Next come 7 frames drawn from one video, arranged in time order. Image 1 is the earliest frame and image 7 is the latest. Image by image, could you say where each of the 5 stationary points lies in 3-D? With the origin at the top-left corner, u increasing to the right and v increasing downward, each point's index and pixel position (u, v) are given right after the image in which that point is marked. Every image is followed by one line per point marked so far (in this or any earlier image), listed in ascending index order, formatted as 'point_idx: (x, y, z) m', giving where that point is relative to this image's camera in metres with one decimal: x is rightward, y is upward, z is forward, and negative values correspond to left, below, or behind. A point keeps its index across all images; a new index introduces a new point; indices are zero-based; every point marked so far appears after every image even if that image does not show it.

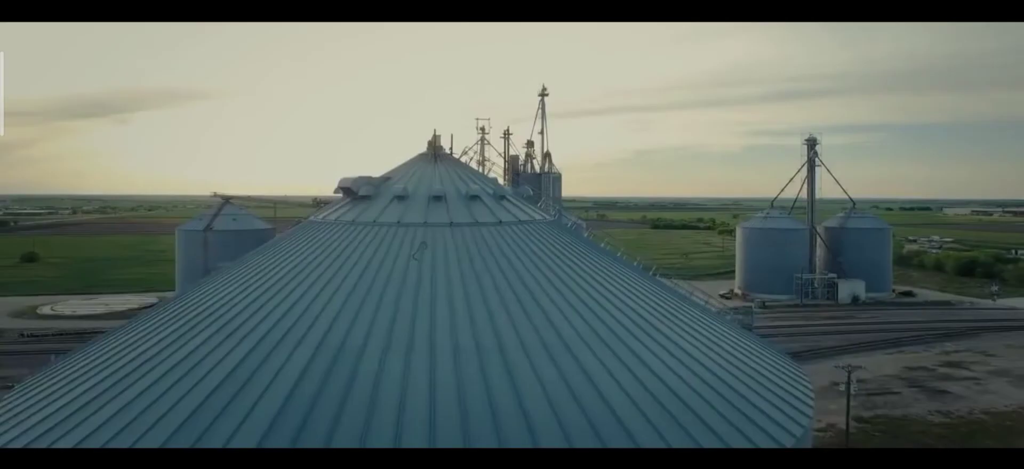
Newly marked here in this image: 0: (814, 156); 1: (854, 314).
0: (+8.4, +2.2, +20.0) m
1: (+7.7, -1.8, +16.4) m
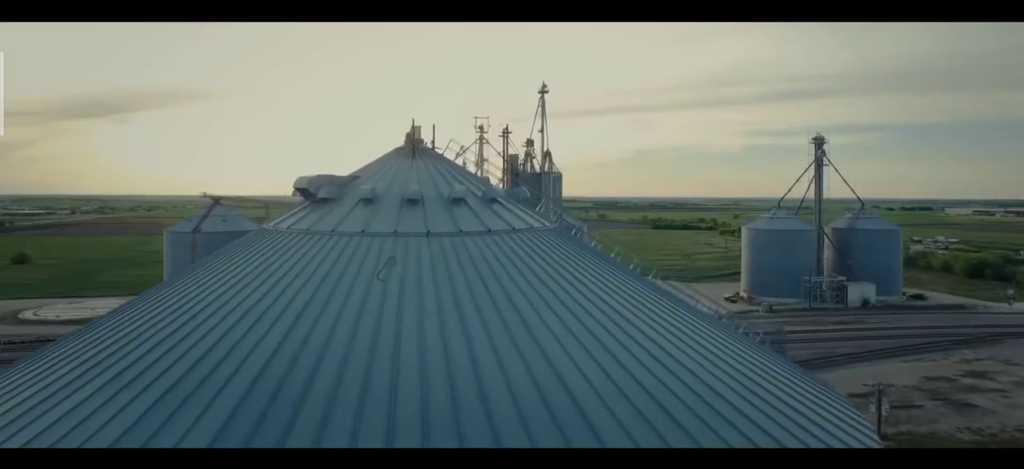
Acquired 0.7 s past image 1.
0: (+8.3, +2.1, +19.5) m
1: (+7.7, -1.8, +15.8) m
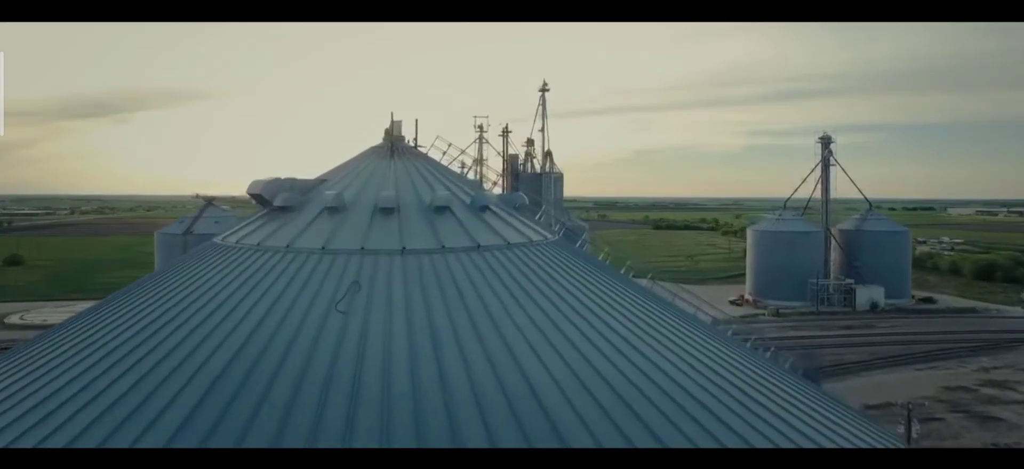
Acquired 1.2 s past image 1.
0: (+8.3, +2.1, +19.0) m
1: (+7.7, -1.9, +15.4) m
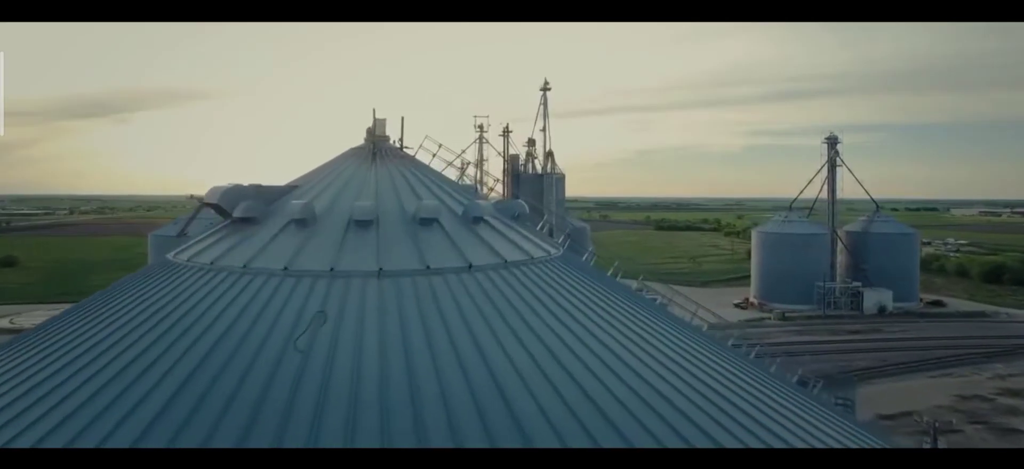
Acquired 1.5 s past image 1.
0: (+8.4, +2.1, +18.7) m
1: (+7.7, -1.9, +15.1) m
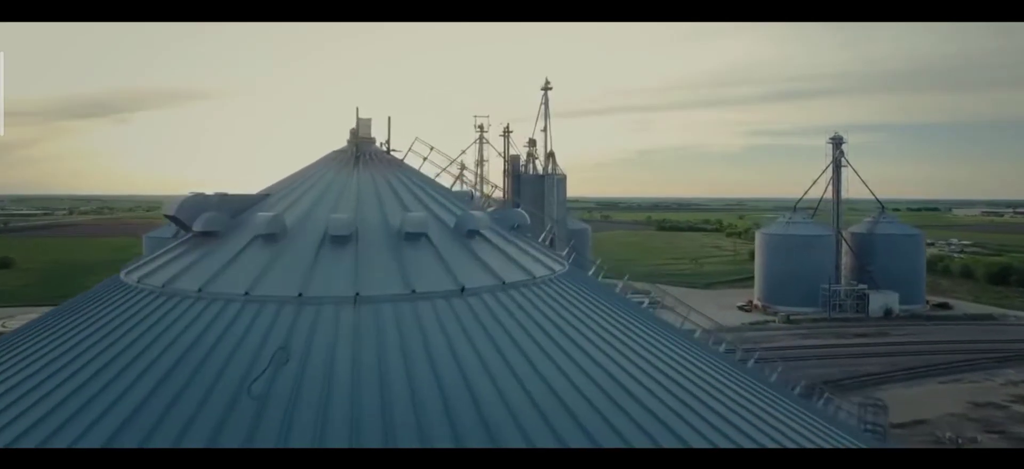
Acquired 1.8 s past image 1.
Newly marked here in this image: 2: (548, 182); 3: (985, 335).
0: (+8.4, +2.0, +18.5) m
1: (+7.7, -1.9, +14.8) m
2: (+0.8, +1.2, +16.1) m
3: (+8.7, -1.8, +13.2) m
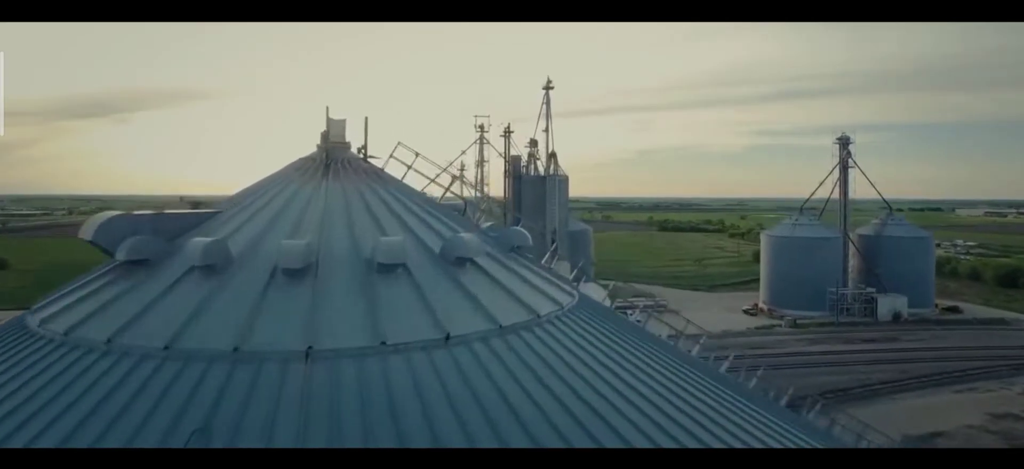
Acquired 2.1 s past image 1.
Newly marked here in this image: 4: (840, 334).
0: (+8.4, +2.0, +18.1) m
1: (+7.7, -2.0, +14.5) m
2: (+0.8, +1.1, +15.8) m
3: (+8.7, -1.9, +12.9) m
4: (+6.7, -2.0, +14.7) m
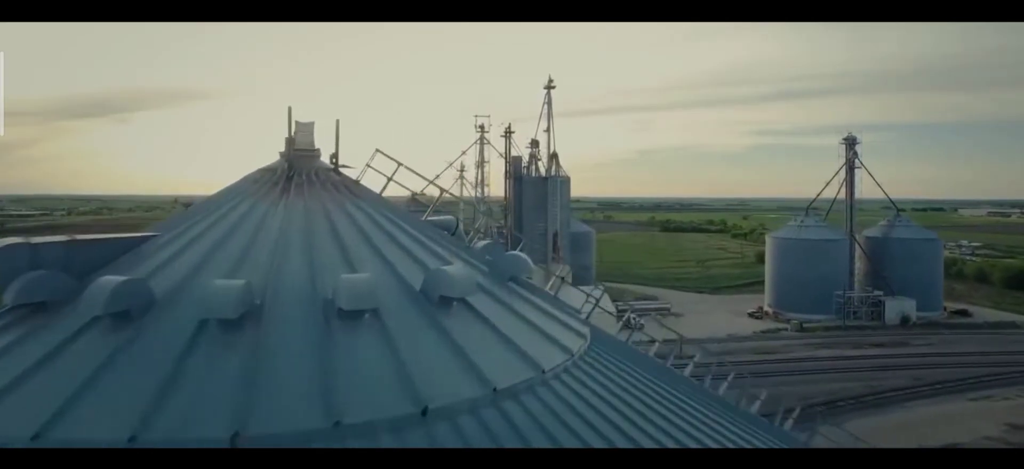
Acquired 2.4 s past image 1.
0: (+8.4, +1.9, +17.8) m
1: (+7.8, -2.0, +14.2) m
2: (+0.8, +1.1, +15.5) m
3: (+8.7, -1.9, +12.6) m
4: (+6.7, -2.1, +14.4) m
